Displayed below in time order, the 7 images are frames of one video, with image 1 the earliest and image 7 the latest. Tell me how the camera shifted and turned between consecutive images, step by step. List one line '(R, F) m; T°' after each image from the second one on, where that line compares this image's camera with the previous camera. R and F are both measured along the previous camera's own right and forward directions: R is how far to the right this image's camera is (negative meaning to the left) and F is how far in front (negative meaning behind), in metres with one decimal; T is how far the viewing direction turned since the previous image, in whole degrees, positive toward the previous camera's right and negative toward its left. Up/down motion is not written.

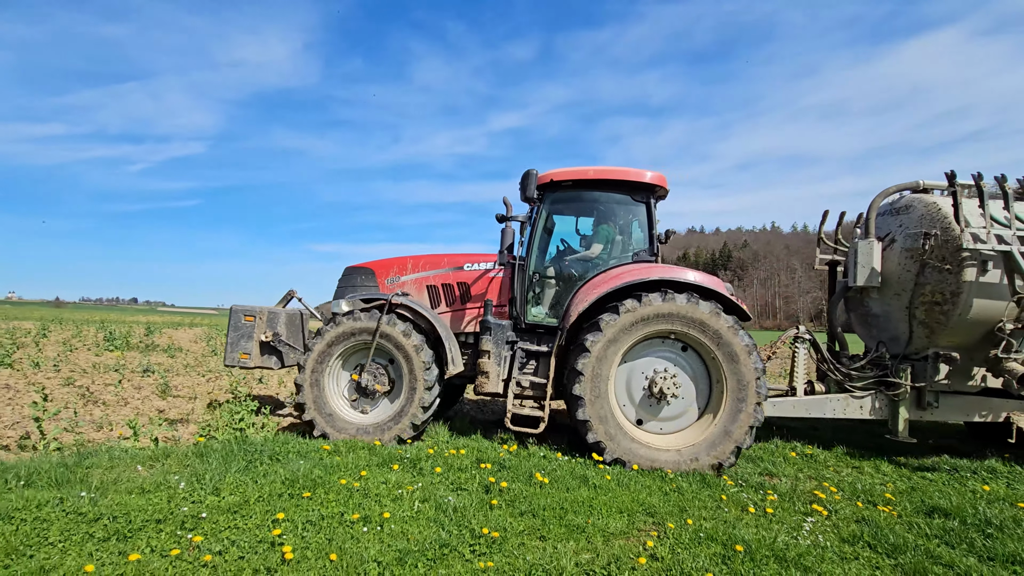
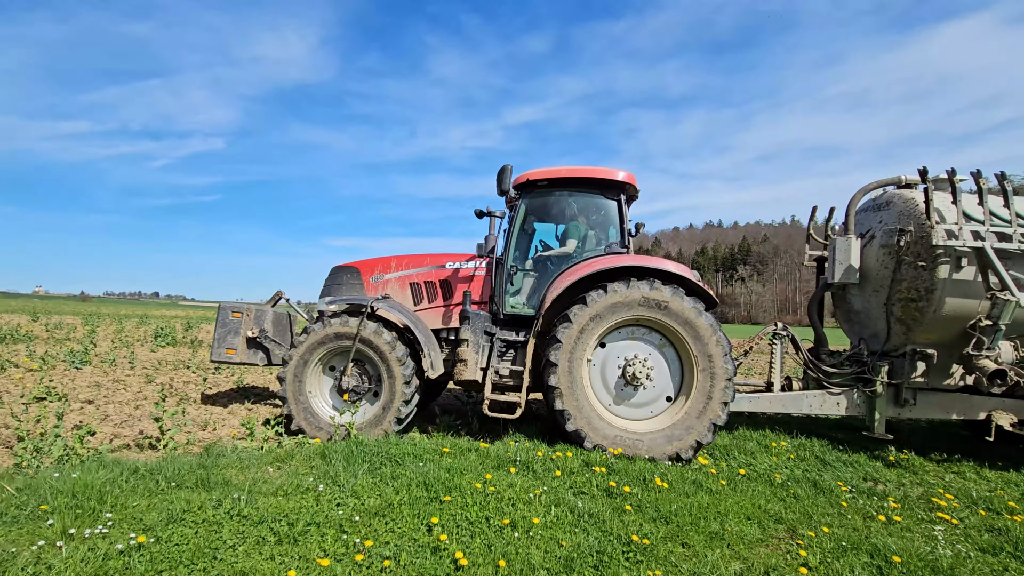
(+0.4, -0.1) m; -2°
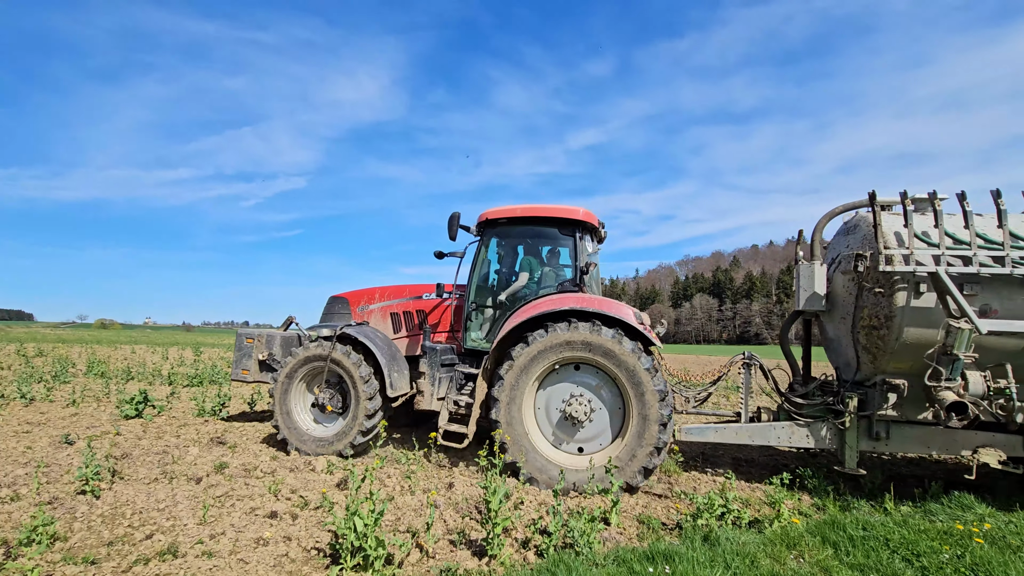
(+1.1, -0.2) m; -8°
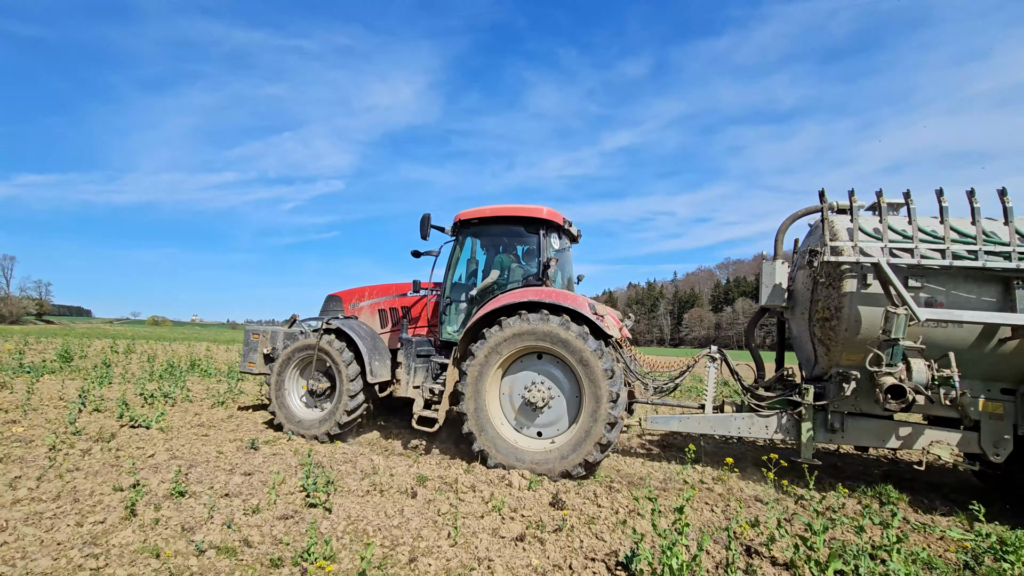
(+0.6, -0.2) m; -4°
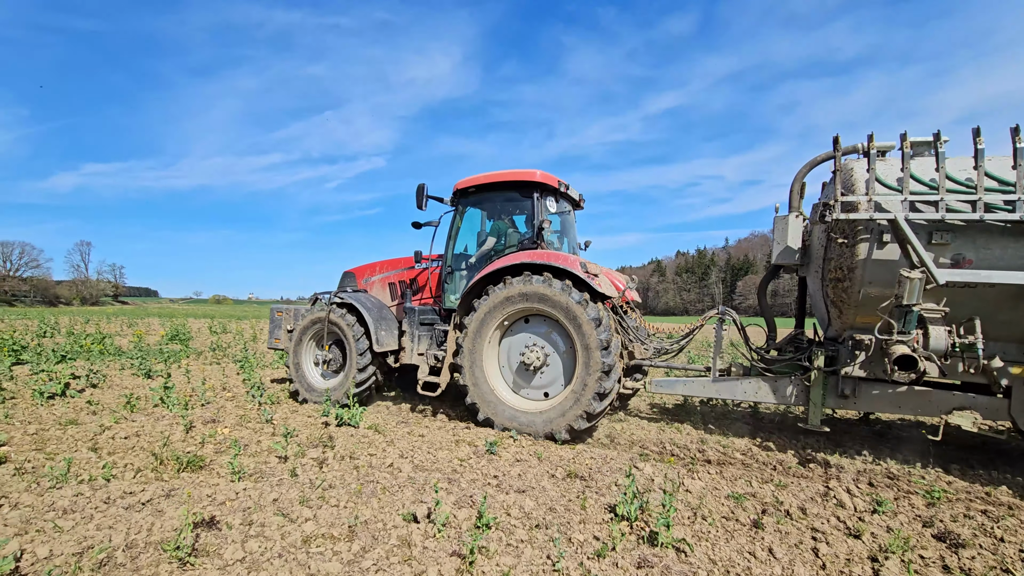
(+0.4, +0.1) m; -5°
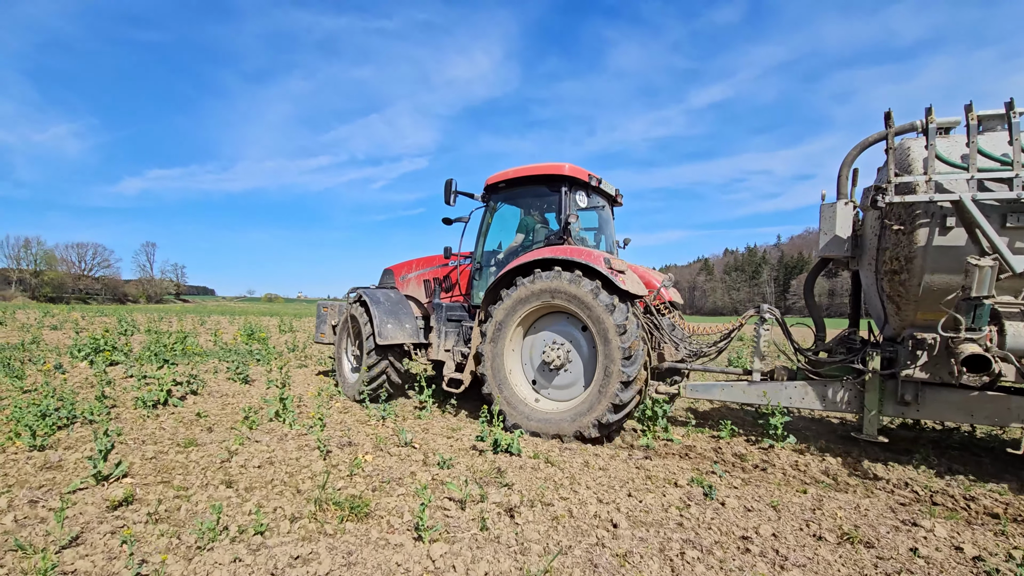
(+0.1, +0.2) m; -5°
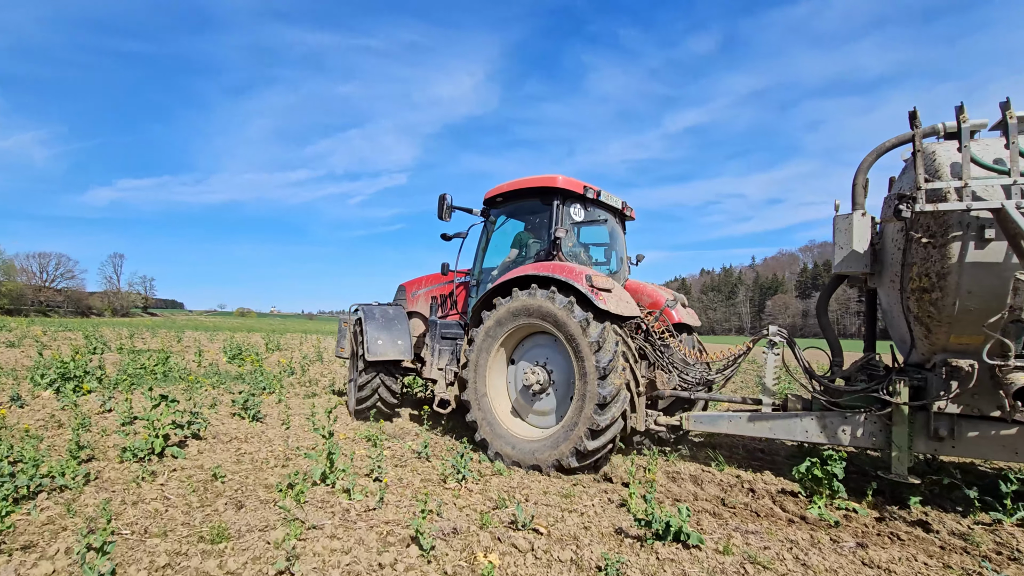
(-0.2, +0.3) m; +2°
